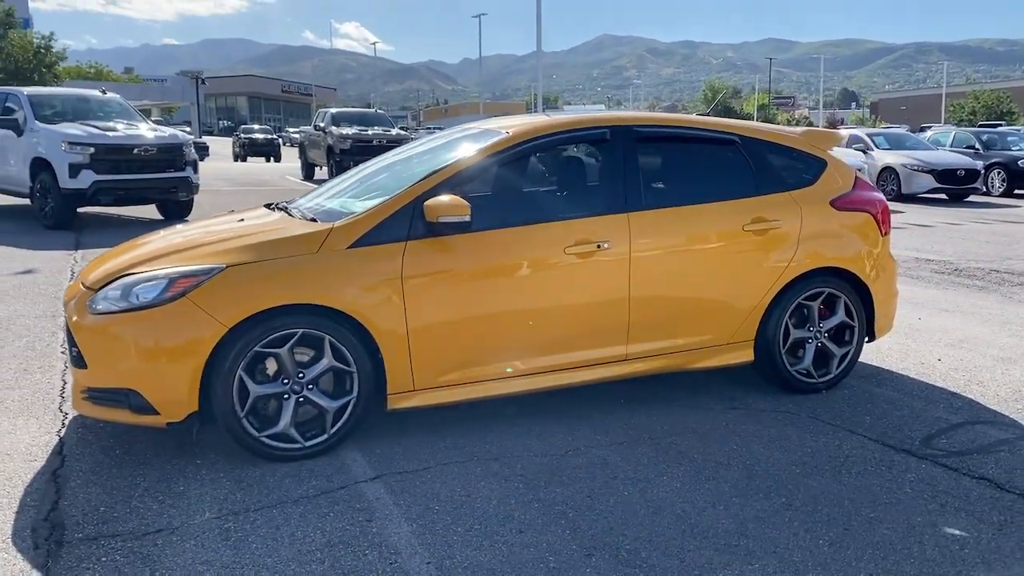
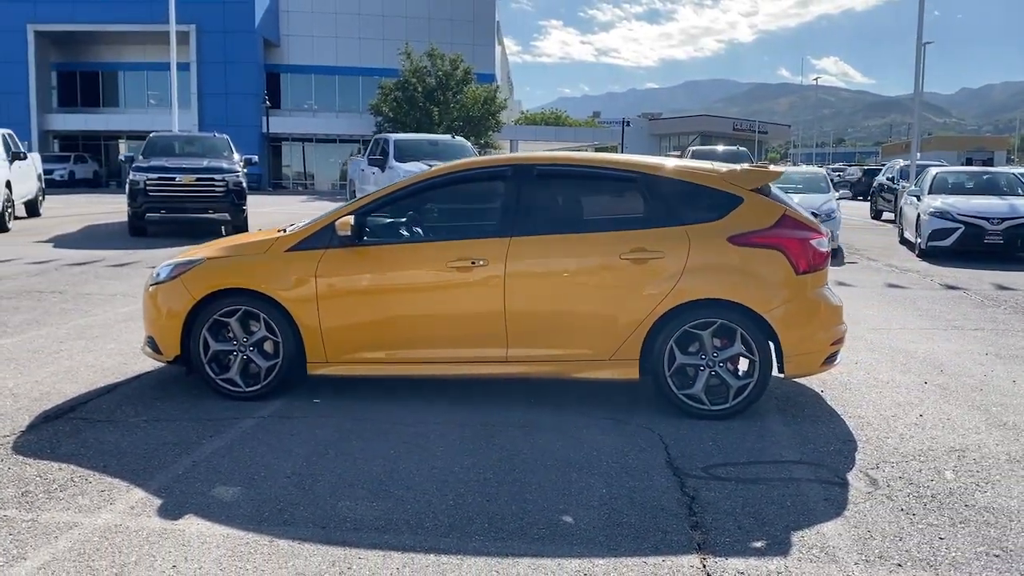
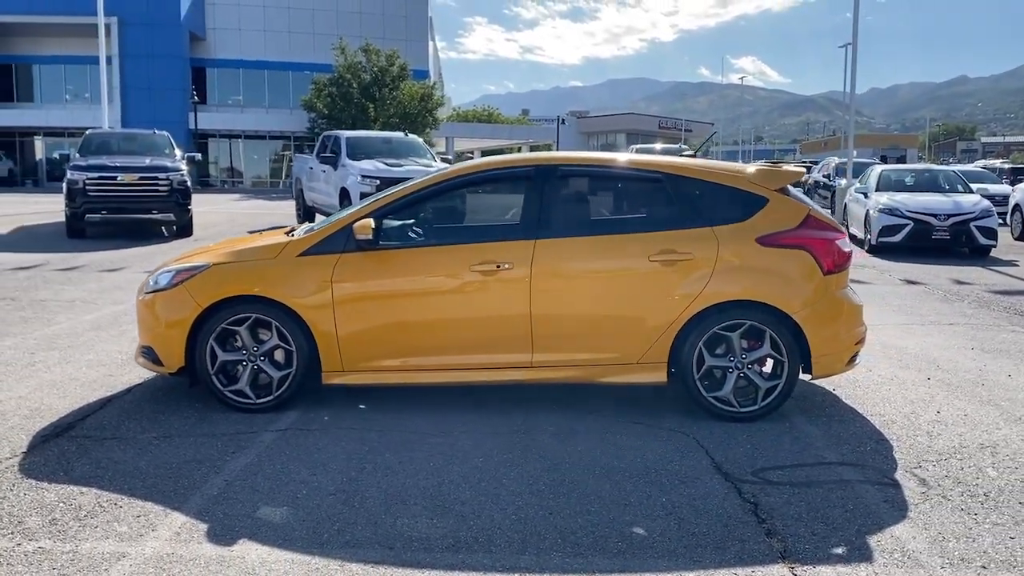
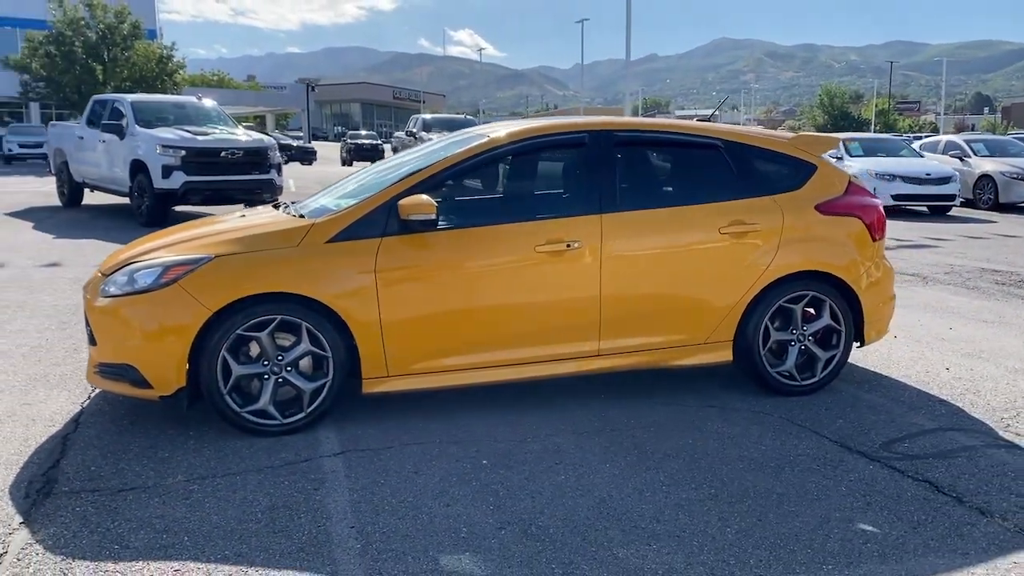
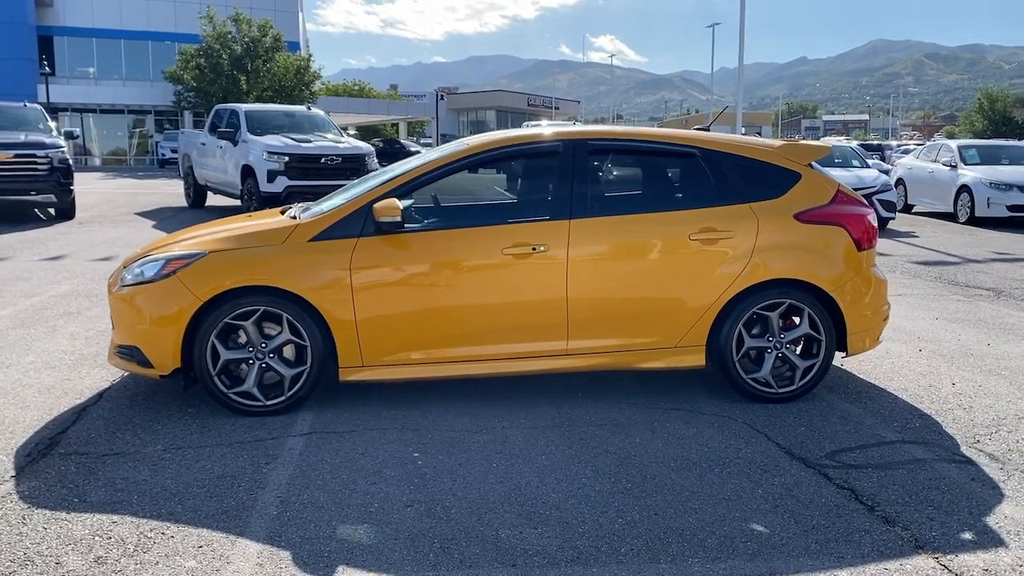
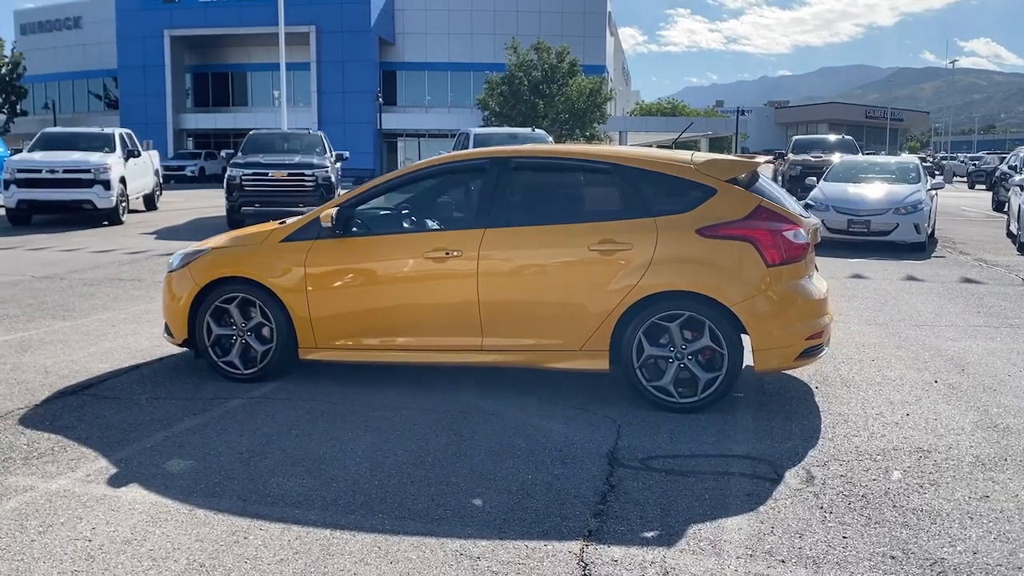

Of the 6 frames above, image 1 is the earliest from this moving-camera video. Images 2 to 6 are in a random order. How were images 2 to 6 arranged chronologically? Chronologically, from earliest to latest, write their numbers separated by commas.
4, 5, 3, 2, 6
